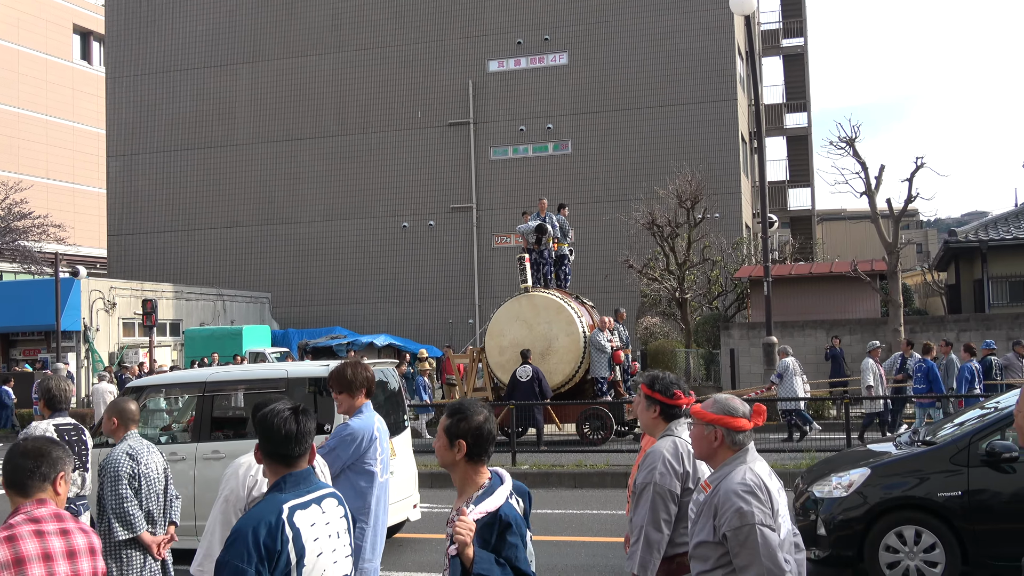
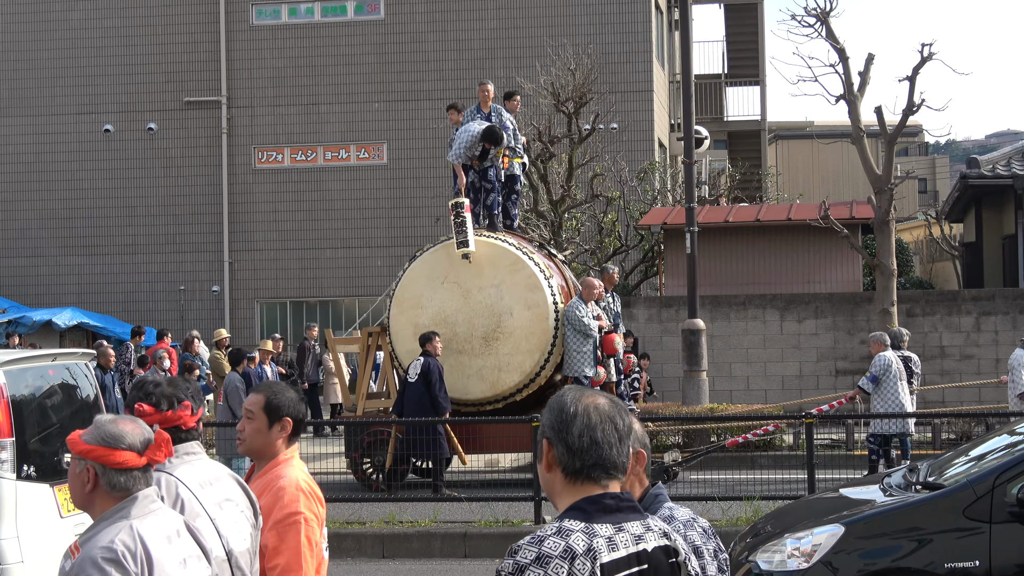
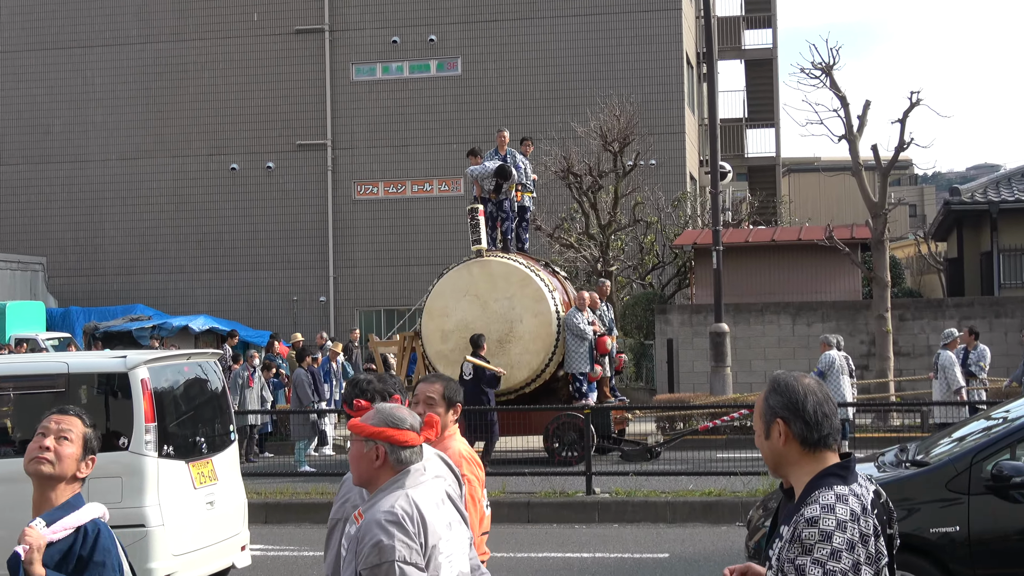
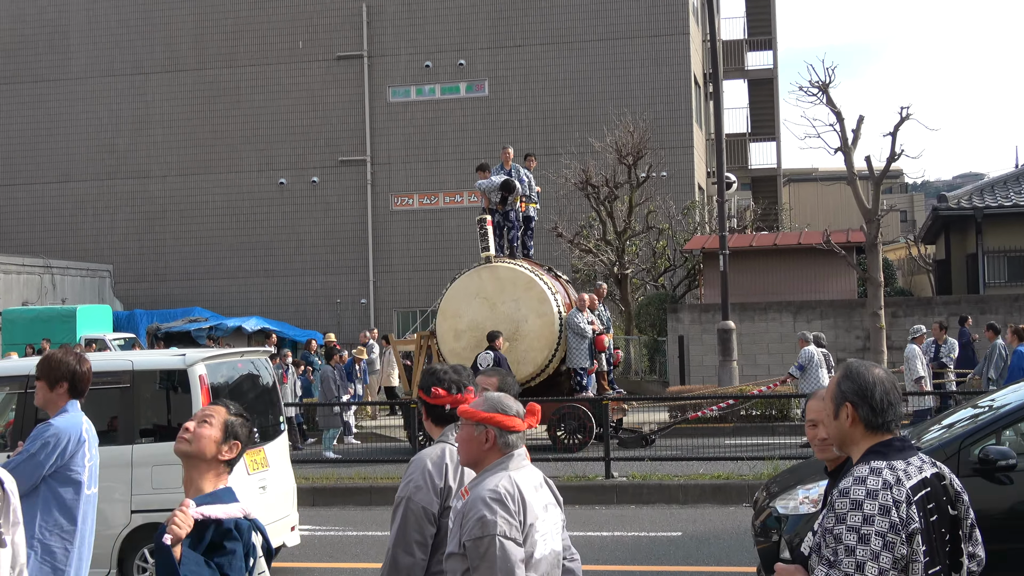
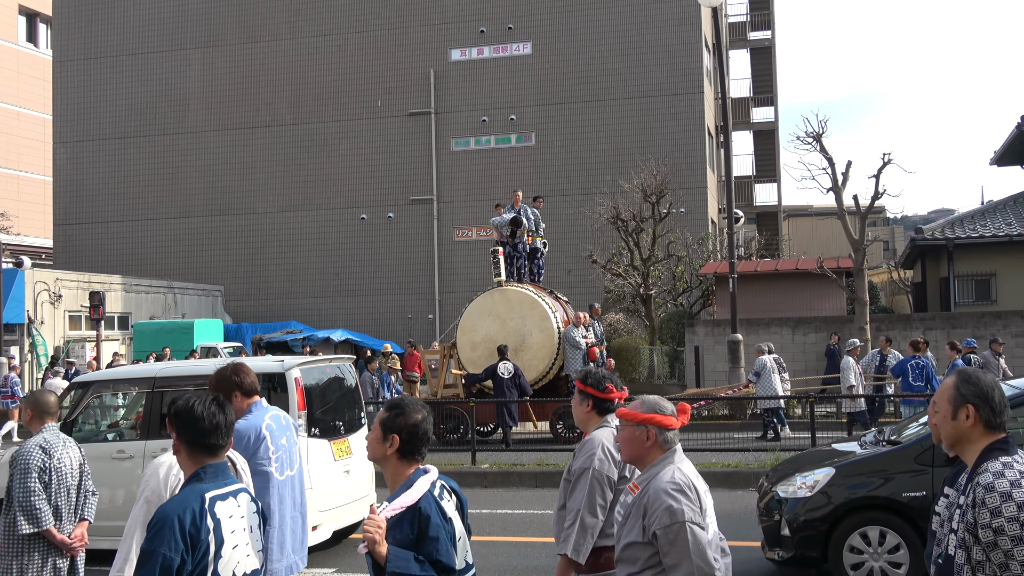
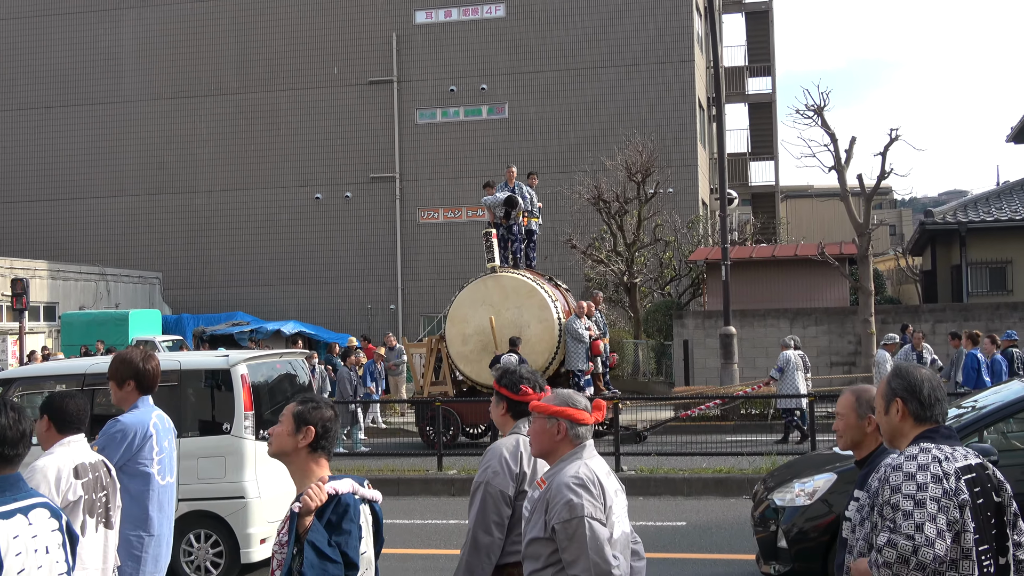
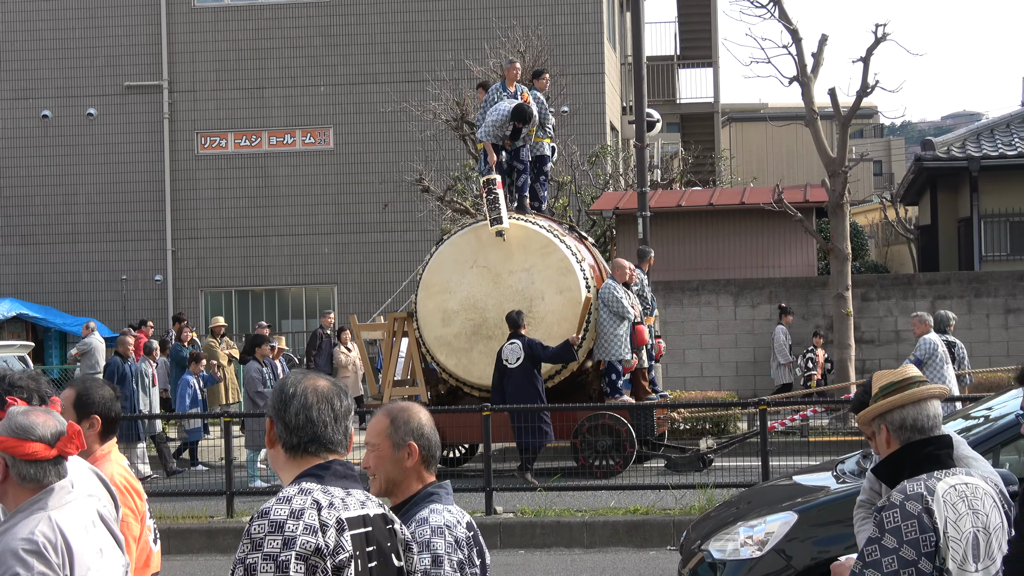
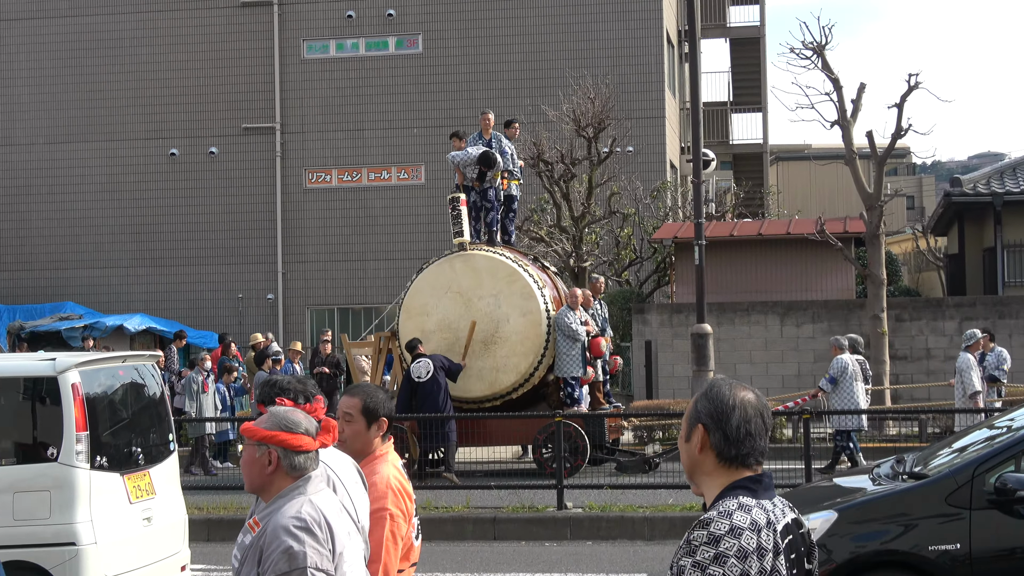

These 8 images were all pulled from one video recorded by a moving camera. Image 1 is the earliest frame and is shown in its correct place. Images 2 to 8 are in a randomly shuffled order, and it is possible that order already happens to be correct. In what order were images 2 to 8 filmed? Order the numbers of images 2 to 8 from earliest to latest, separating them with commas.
5, 6, 4, 3, 8, 2, 7
